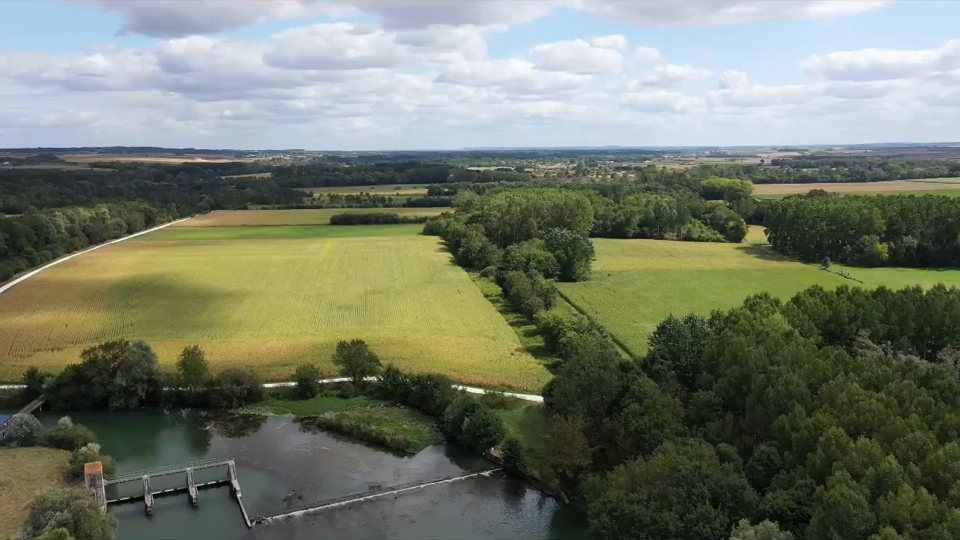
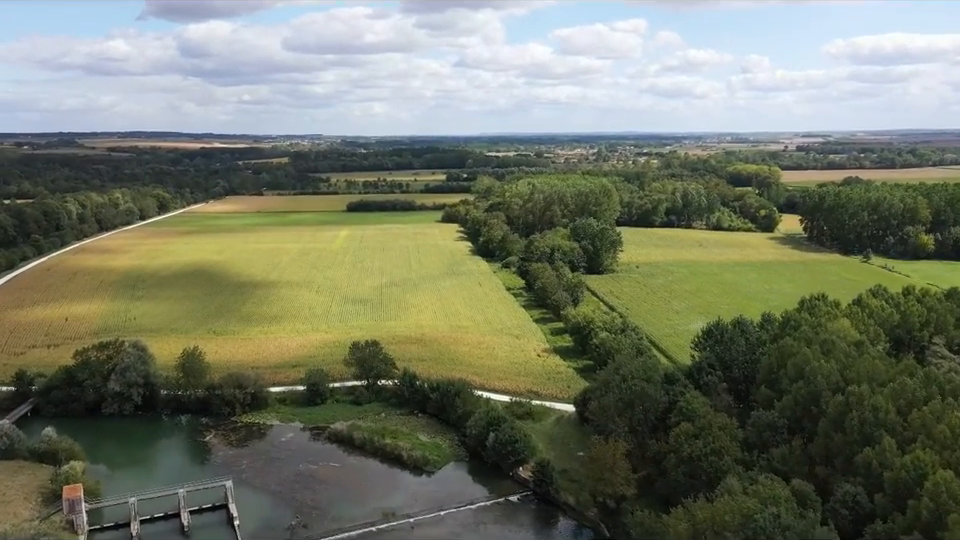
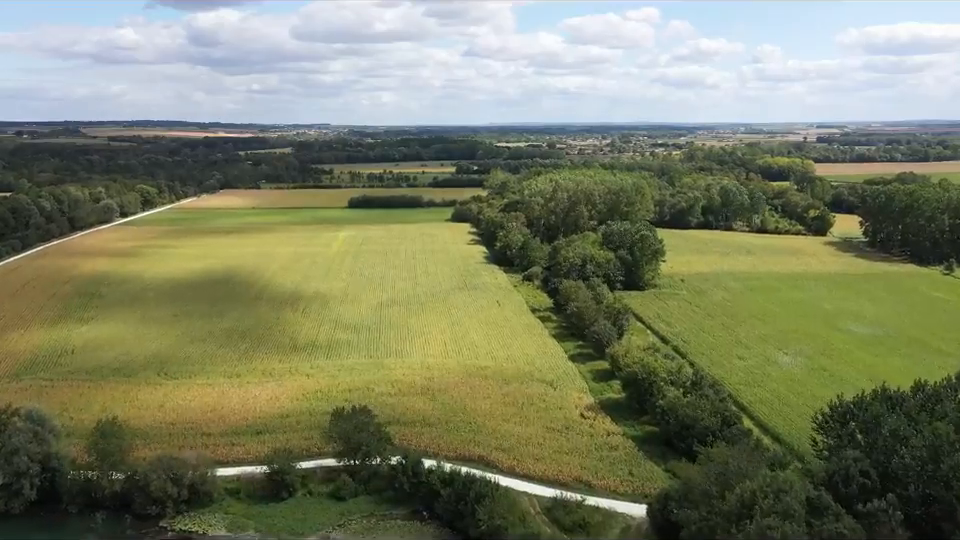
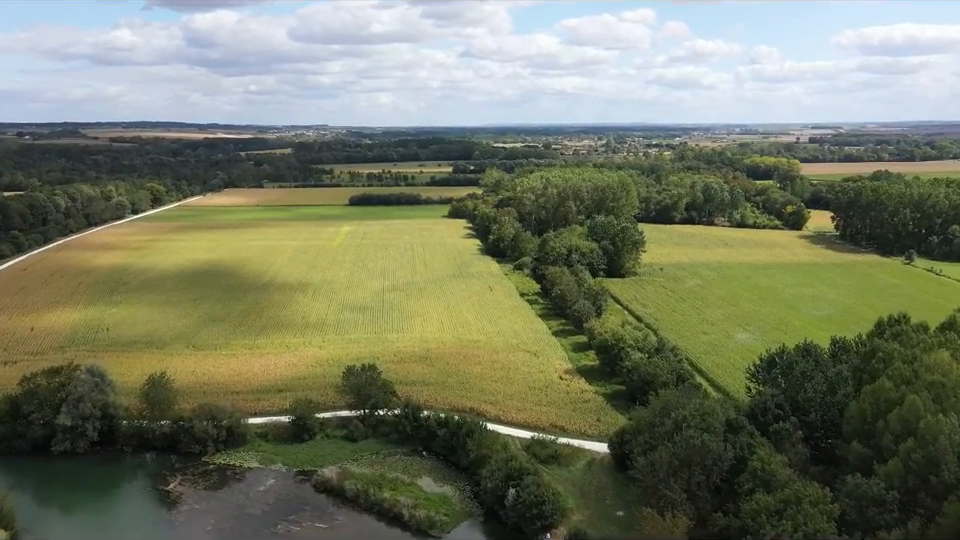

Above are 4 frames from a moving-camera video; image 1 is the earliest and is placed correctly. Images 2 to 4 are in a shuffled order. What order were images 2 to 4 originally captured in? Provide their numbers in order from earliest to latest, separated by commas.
2, 4, 3
